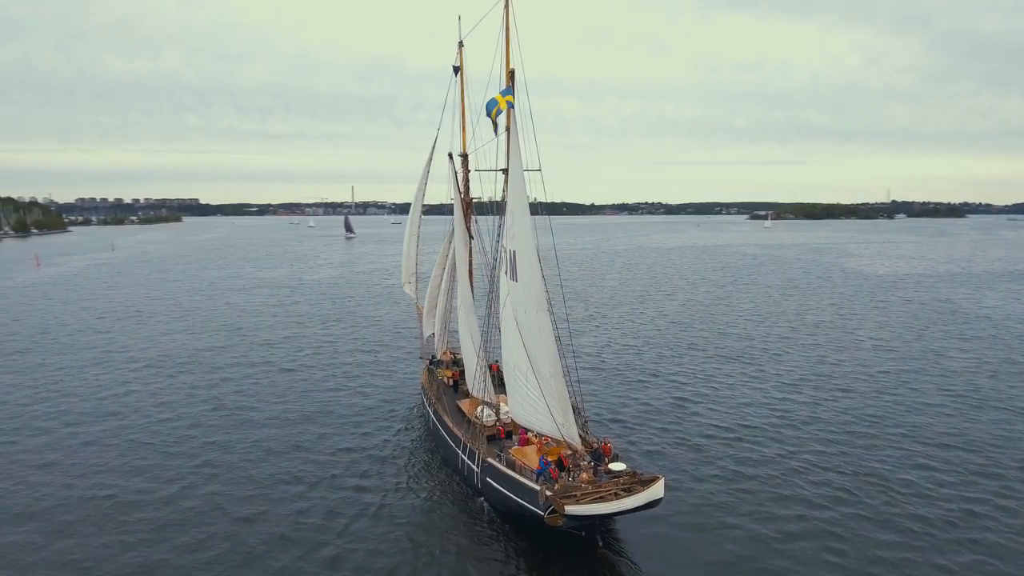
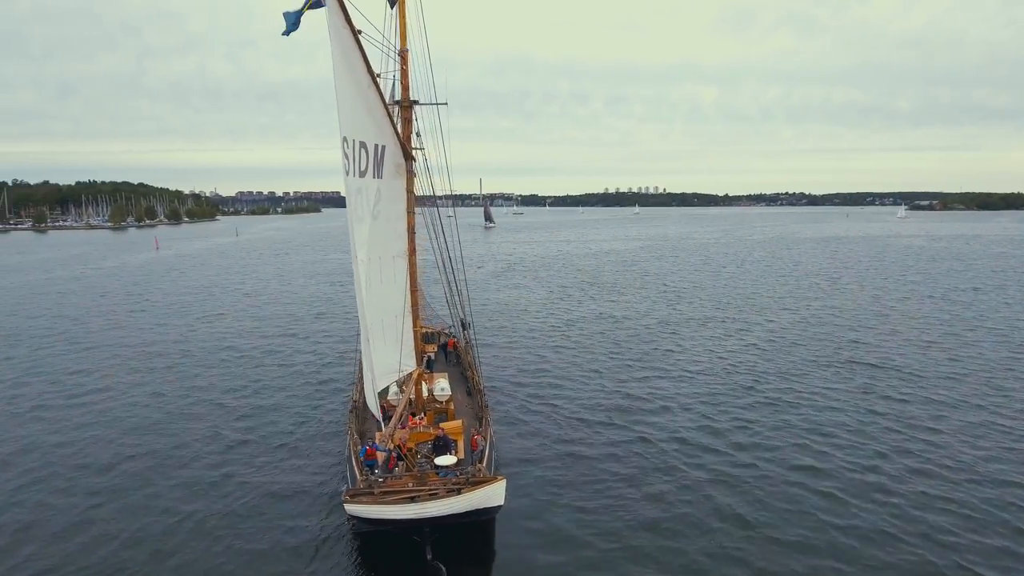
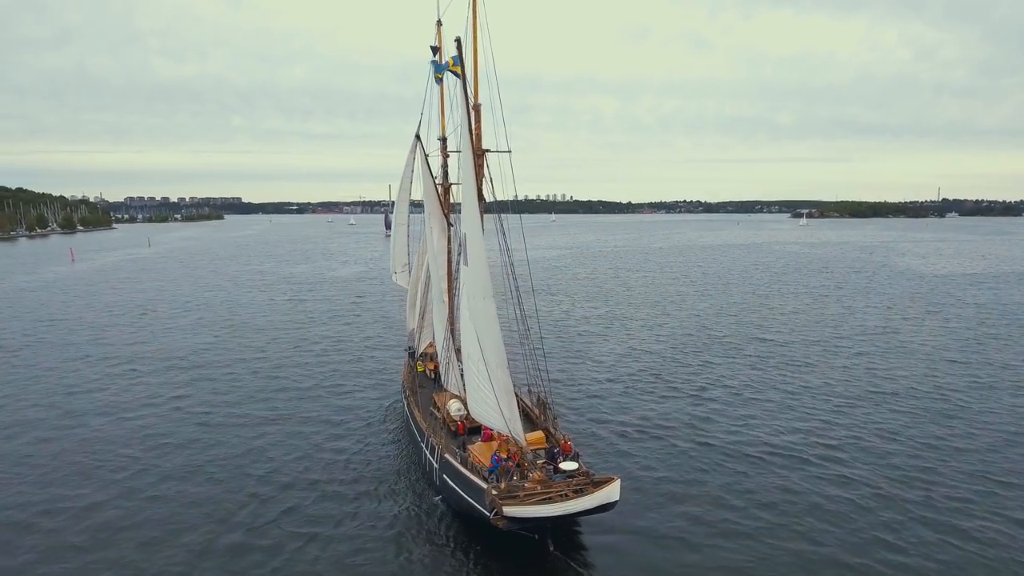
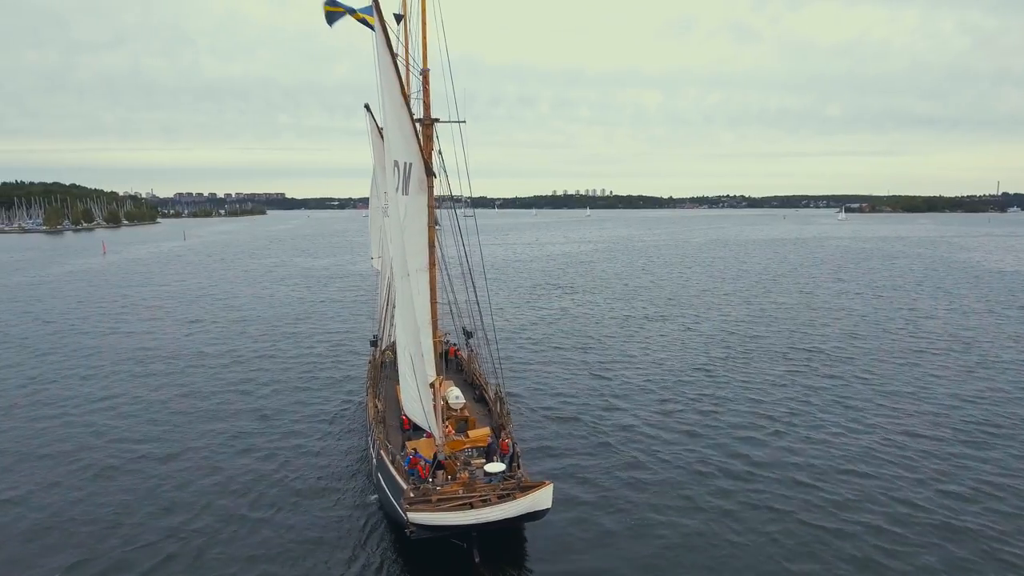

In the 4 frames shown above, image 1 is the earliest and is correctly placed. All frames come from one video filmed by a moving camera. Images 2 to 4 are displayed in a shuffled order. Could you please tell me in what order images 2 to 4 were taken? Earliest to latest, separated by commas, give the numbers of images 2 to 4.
3, 4, 2
